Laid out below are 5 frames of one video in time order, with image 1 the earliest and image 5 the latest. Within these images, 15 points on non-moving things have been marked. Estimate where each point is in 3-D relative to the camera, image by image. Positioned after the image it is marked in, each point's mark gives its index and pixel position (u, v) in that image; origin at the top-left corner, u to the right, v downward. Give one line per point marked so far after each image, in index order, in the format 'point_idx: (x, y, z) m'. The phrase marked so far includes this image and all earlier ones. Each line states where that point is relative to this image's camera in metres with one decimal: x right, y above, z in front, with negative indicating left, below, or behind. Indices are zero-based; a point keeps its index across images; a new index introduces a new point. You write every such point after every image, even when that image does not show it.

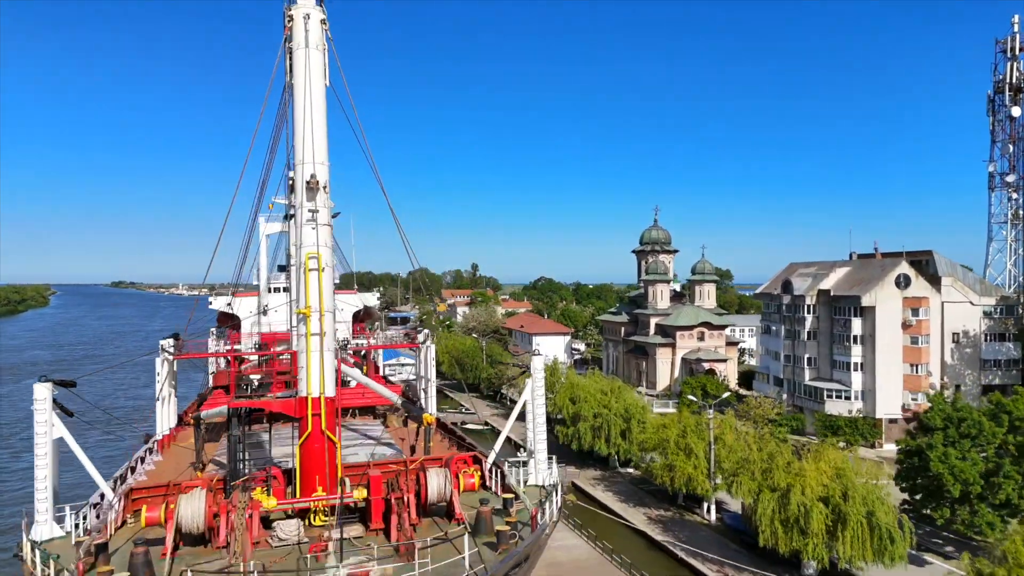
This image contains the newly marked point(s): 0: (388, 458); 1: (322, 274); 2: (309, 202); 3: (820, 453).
0: (-2.8, -3.9, +16.3) m
1: (-2.6, +0.2, +9.9) m
2: (-2.8, +1.2, +10.0) m
3: (+8.0, -4.3, +18.5) m
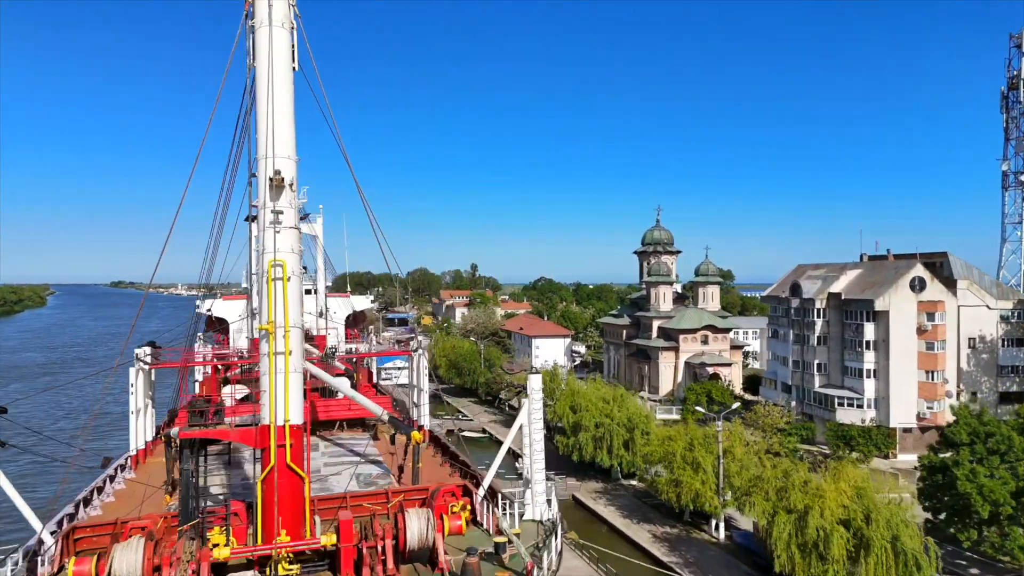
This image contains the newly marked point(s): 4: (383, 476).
0: (-2.9, -4.0, +15.0) m
1: (-2.7, 0.0, +8.7) m
2: (-2.9, +1.1, +8.8) m
3: (+7.9, -4.4, +17.3) m
4: (-2.8, -4.0, +15.4) m
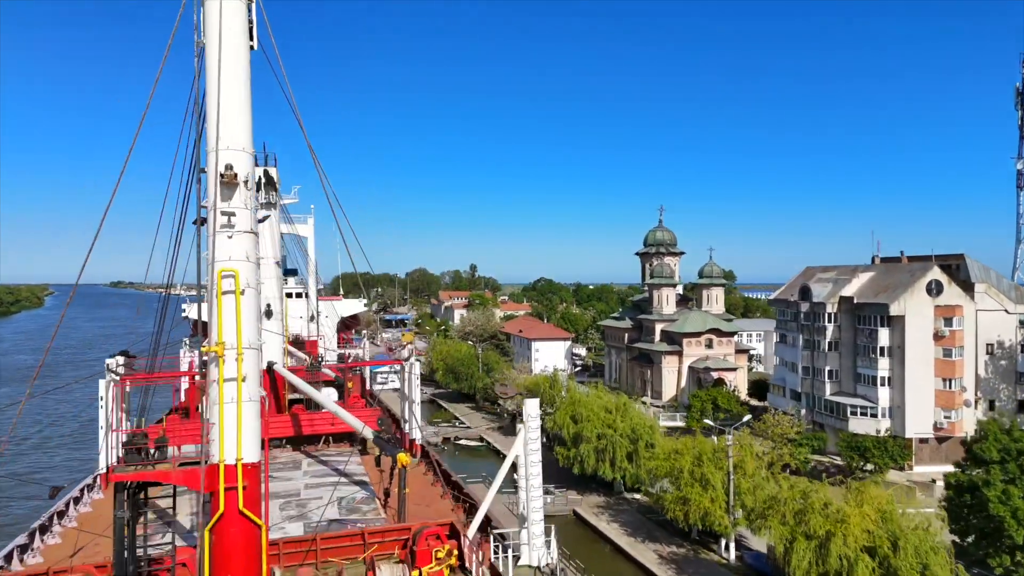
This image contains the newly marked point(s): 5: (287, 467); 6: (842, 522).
0: (-2.9, -4.2, +13.8) m
1: (-2.8, -0.1, +7.4) m
2: (-3.0, +0.9, +7.5) m
3: (+7.8, -4.6, +16.1) m
4: (-2.9, -4.2, +14.2) m
5: (-5.3, -4.2, +16.8) m
6: (+7.0, -4.9, +15.1) m
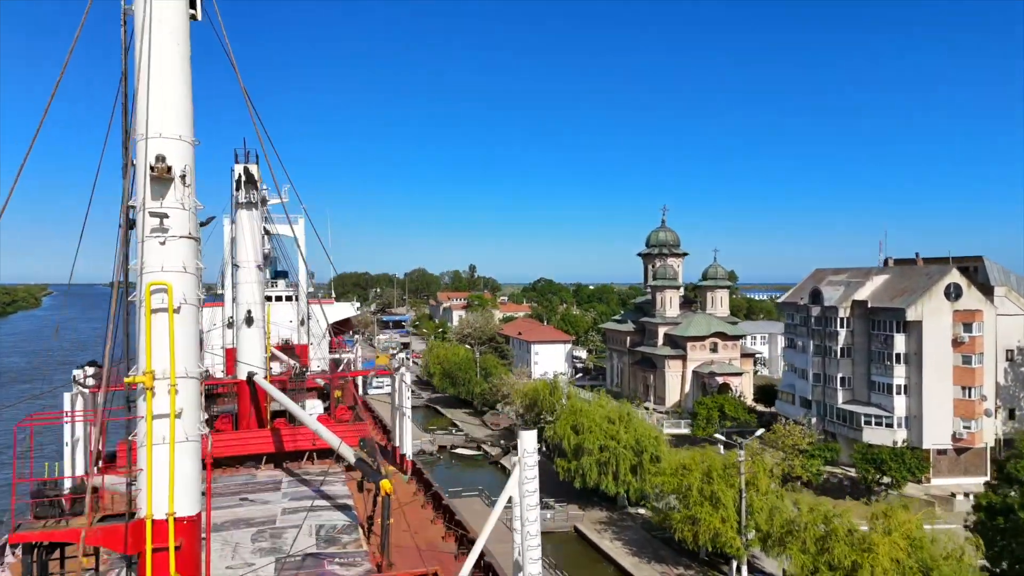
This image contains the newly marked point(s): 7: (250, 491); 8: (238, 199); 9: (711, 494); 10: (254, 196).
0: (-3.0, -4.3, +12.5) m
1: (-2.9, -0.2, +6.1) m
2: (-3.1, +0.8, +6.2) m
3: (+7.7, -4.7, +14.8) m
4: (-2.9, -4.3, +12.9) m
5: (-5.3, -4.3, +15.5) m
6: (+6.9, -5.1, +13.9) m
7: (-5.7, -4.4, +15.6) m
8: (-7.1, +2.3, +18.5) m
9: (+5.3, -5.4, +18.9) m
10: (-6.7, +2.4, +18.5) m
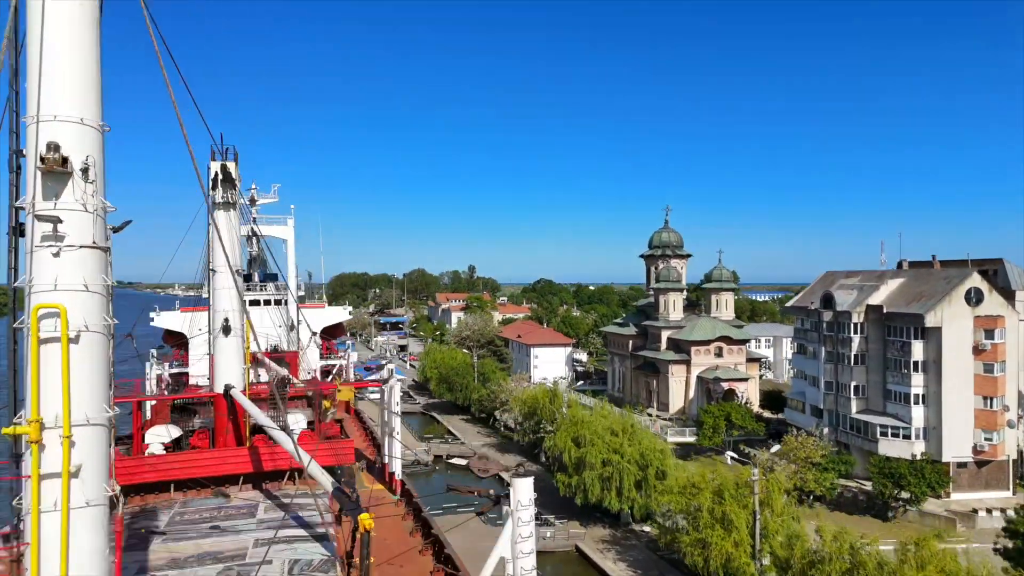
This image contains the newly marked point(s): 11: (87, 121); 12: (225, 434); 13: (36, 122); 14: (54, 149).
0: (-3.1, -4.5, +11.2) m
1: (-2.9, -0.4, +4.9) m
2: (-3.2, +0.6, +4.9) m
3: (+7.7, -4.8, +13.5) m
4: (-3.0, -4.5, +11.6) m
5: (-5.4, -4.5, +14.2) m
6: (+6.8, -5.2, +12.6) m
7: (-5.8, -4.6, +14.3) m
8: (-7.2, +2.1, +17.2) m
9: (+5.2, -5.6, +17.6) m
10: (-6.8, +2.2, +17.2) m
11: (-3.0, +1.2, +5.2) m
12: (-6.8, -3.5, +17.1) m
13: (-3.5, +1.2, +5.3) m
14: (-3.1, +1.0, +4.9) m
